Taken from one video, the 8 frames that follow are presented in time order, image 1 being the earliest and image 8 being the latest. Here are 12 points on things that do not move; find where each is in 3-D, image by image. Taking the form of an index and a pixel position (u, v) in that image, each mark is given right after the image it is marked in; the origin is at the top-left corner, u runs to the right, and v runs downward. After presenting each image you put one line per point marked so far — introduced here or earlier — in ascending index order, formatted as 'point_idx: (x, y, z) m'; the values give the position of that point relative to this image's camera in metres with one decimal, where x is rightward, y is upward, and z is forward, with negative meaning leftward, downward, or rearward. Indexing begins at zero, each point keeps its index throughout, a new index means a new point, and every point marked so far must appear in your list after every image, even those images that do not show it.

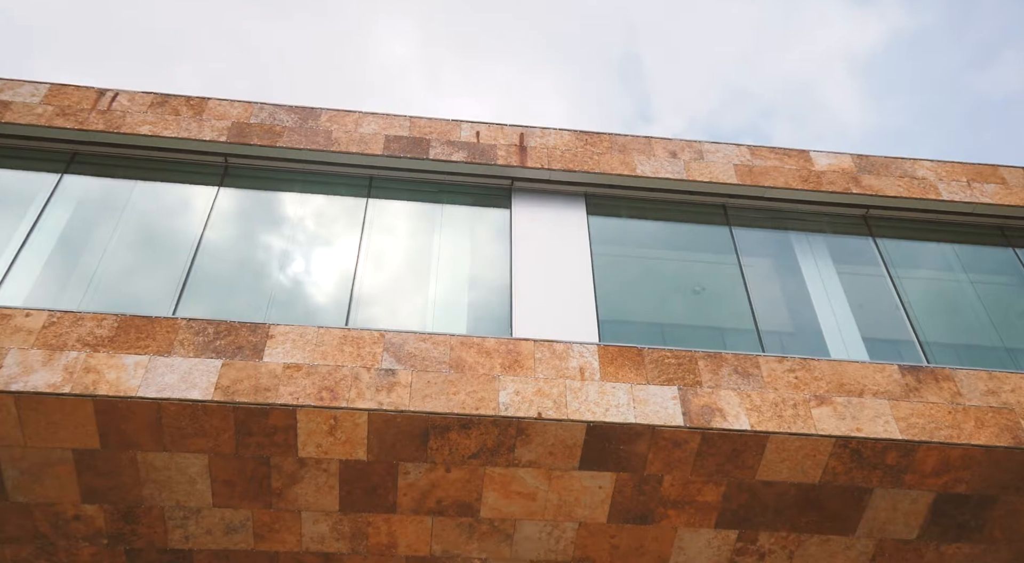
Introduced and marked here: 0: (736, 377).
0: (+1.9, -0.8, +8.2) m
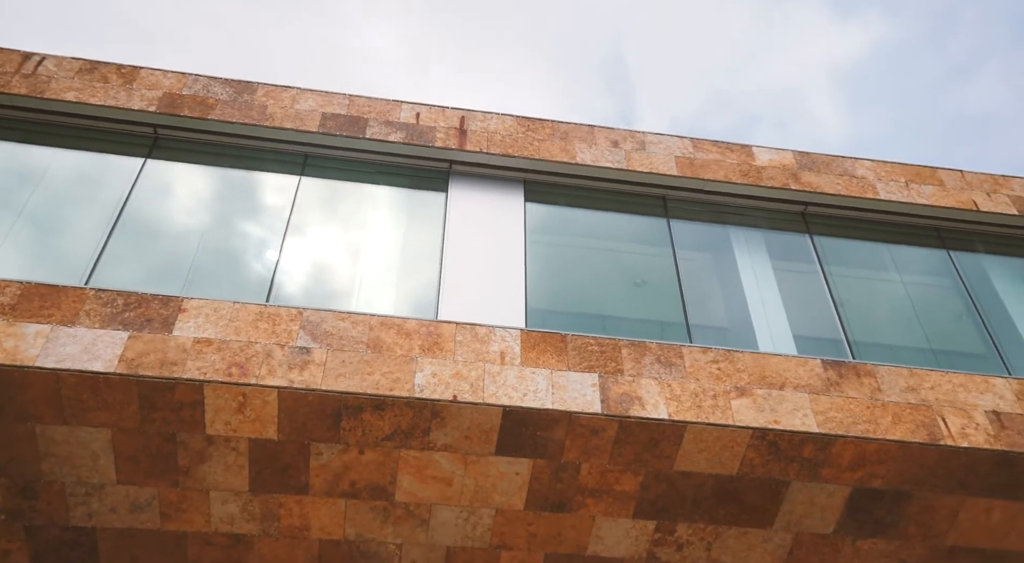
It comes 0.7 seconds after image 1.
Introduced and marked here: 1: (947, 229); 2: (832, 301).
0: (+1.3, -0.7, +8.2) m
1: (+6.0, +0.7, +12.9) m
2: (+3.9, -0.3, +11.3) m
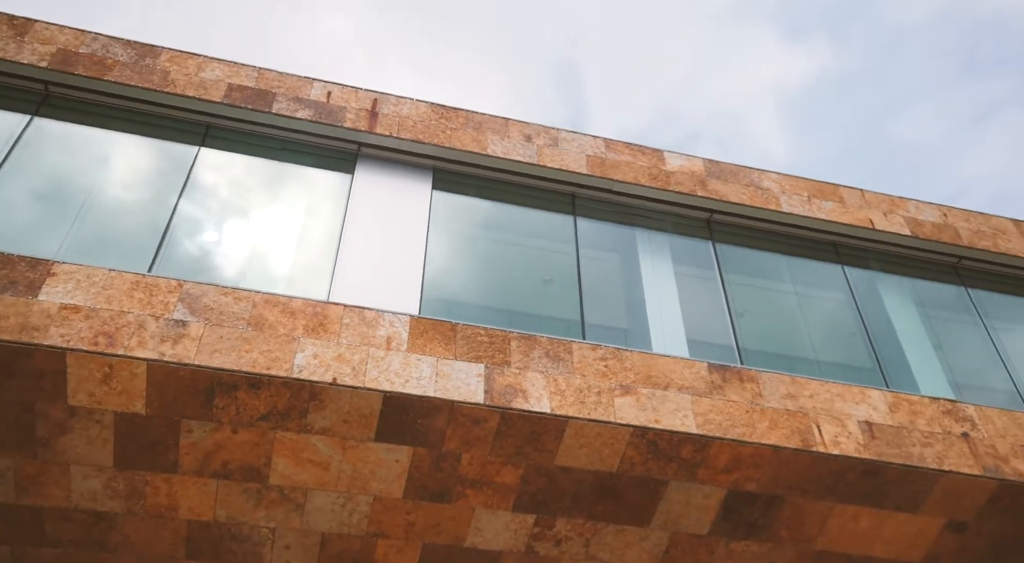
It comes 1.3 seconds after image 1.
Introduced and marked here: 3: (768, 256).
0: (+0.3, -0.7, +8.2) m
1: (+4.7, +0.5, +13.3) m
2: (+2.7, -0.4, +11.4) m
3: (+3.4, +0.3, +12.7) m
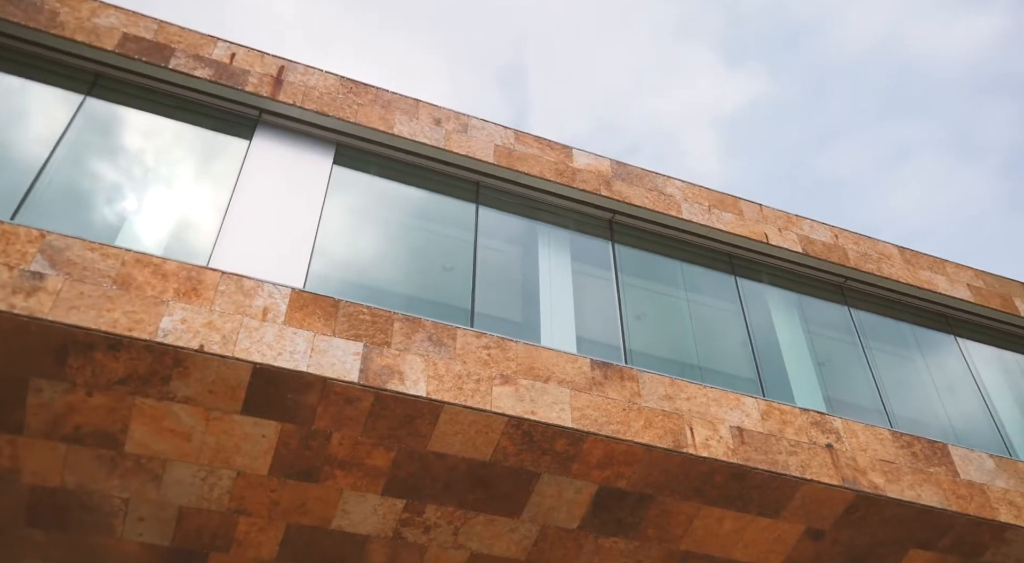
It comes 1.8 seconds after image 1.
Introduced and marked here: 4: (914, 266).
0: (-0.7, -0.5, +8.0) m
1: (+3.2, +0.3, +13.5) m
2: (+1.3, -0.4, +11.5) m
3: (+2.1, +0.3, +12.8) m
4: (+6.2, +0.2, +14.4) m
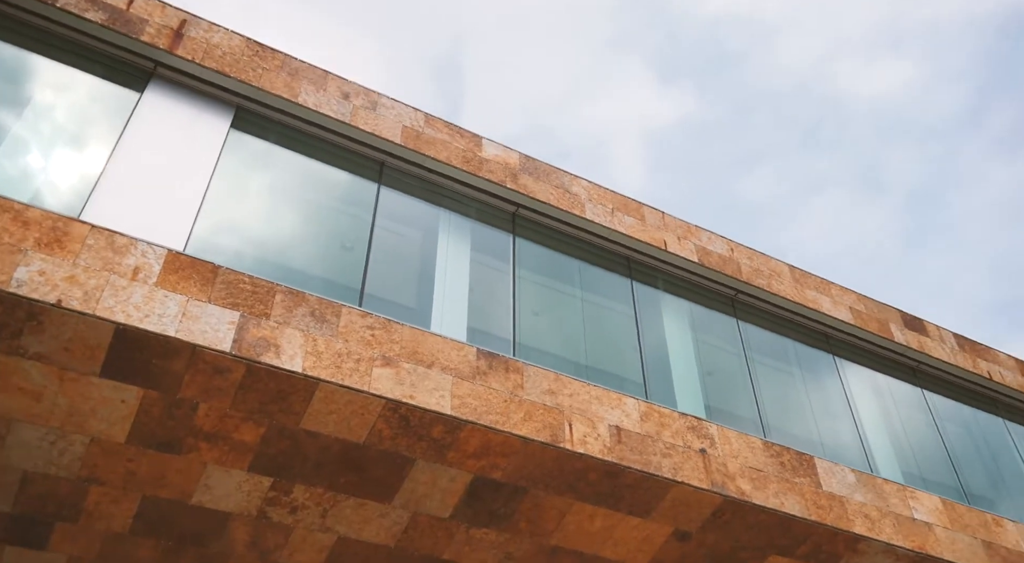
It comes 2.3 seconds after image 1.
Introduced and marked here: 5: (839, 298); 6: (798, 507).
0: (-1.7, -0.3, +7.8) m
1: (+1.8, +0.3, +13.7) m
2: (0.0, -0.3, +11.5) m
3: (+0.7, +0.3, +12.8) m
4: (+4.6, -0.1, +14.8) m
5: (+5.3, -0.3, +15.1) m
6: (+3.1, -2.5, +10.4) m
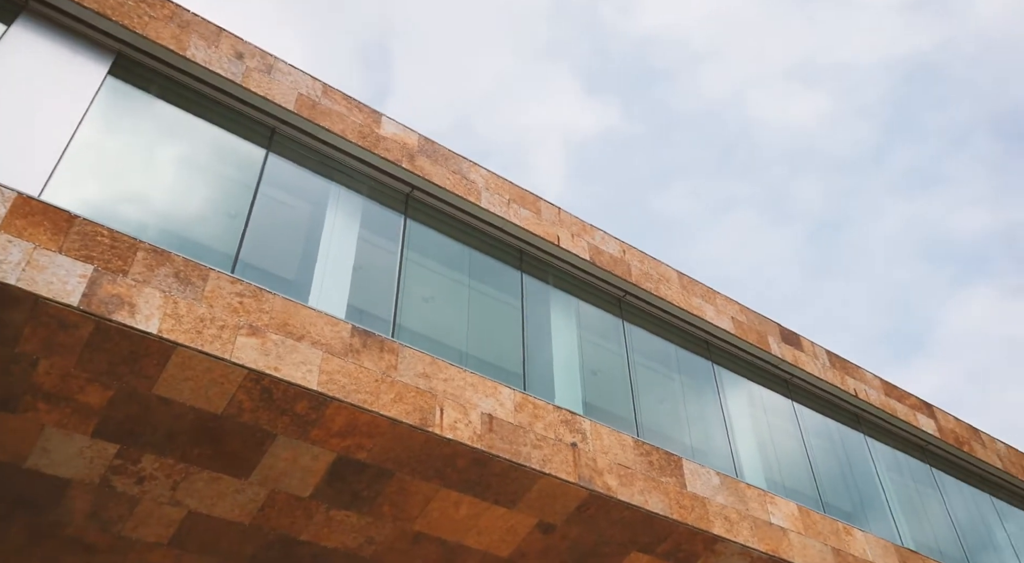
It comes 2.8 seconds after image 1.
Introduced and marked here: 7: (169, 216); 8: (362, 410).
0: (-2.6, 0.0, +7.4) m
1: (+0.2, +0.4, +13.6) m
2: (-1.3, 0.0, +11.2) m
3: (-0.8, +0.5, +12.6) m
4: (+2.8, -0.2, +15.1) m
5: (+3.4, -0.4, +15.4) m
6: (+1.7, -2.5, +10.5) m
7: (-3.4, +0.7, +9.4) m
8: (-1.2, -1.1, +7.9) m
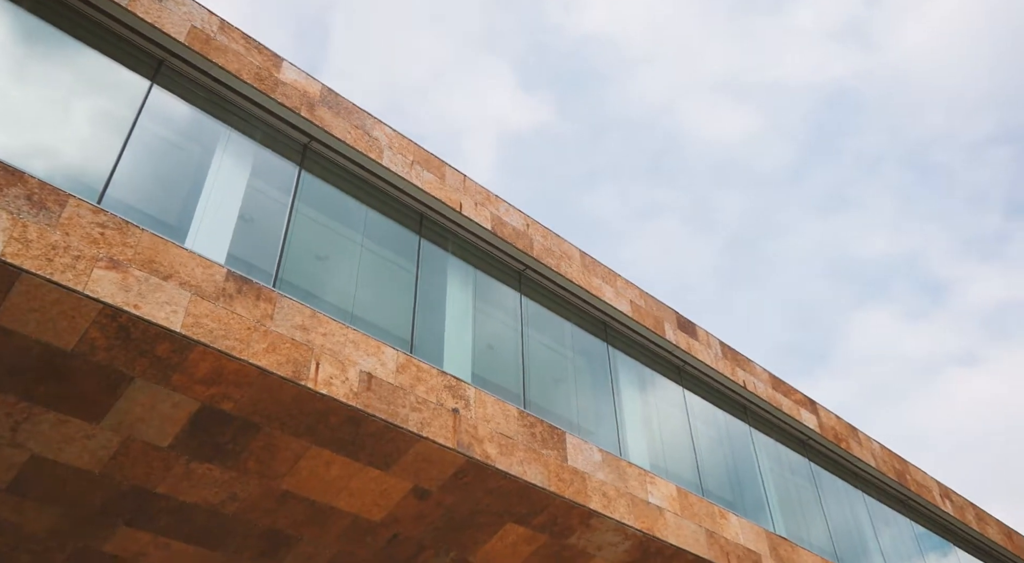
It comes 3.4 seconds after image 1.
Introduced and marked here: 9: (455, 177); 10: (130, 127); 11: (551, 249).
0: (-3.5, +0.6, +6.8) m
1: (-1.2, +0.9, +13.3) m
2: (-2.6, +0.5, +10.8) m
3: (-2.1, +1.1, +12.2) m
4: (+1.2, +0.2, +15.0) m
5: (+1.7, -0.1, +15.4) m
6: (+0.3, -2.2, +10.4) m
7: (-4.4, +1.3, +8.8) m
8: (-2.2, -0.6, +7.5) m
9: (-0.9, +1.6, +13.6) m
10: (-3.9, +1.6, +9.8) m
11: (+0.6, +0.6, +14.5) m
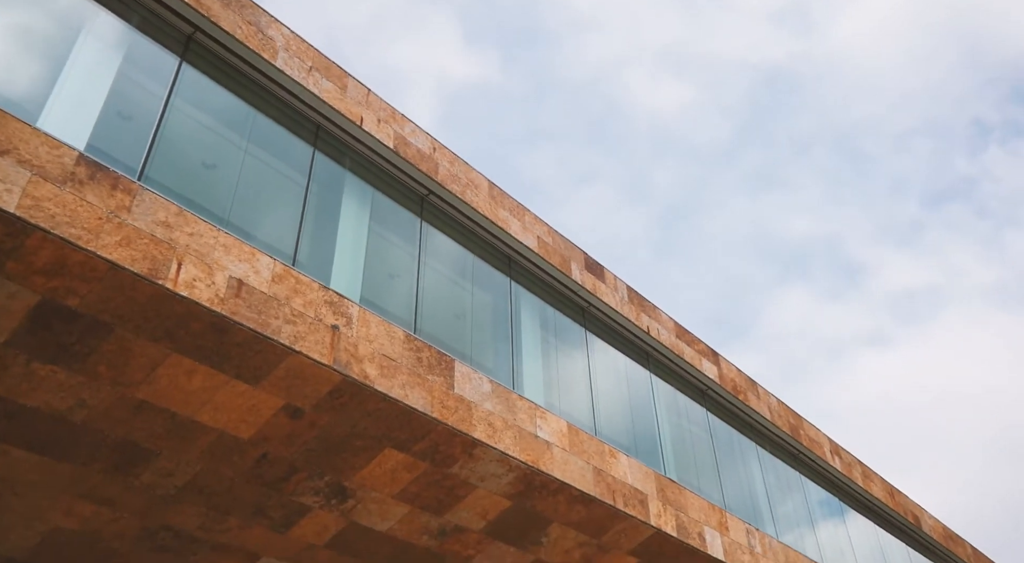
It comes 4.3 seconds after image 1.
0: (-4.2, +1.4, +6.0) m
1: (-2.5, +2.1, +12.5) m
2: (-3.7, +1.6, +10.0) m
3: (-3.3, +2.2, +11.4) m
4: (-0.3, +1.3, +14.5) m
5: (+0.2, +1.0, +15.0) m
6: (-1.0, -1.3, +10.0) m
7: (-5.3, +2.4, +7.8) m
8: (-3.1, +0.2, +6.8) m
9: (-2.2, +2.7, +12.9) m
10: (-4.9, +2.7, +8.8) m
11: (-0.9, +1.7, +14.0) m
